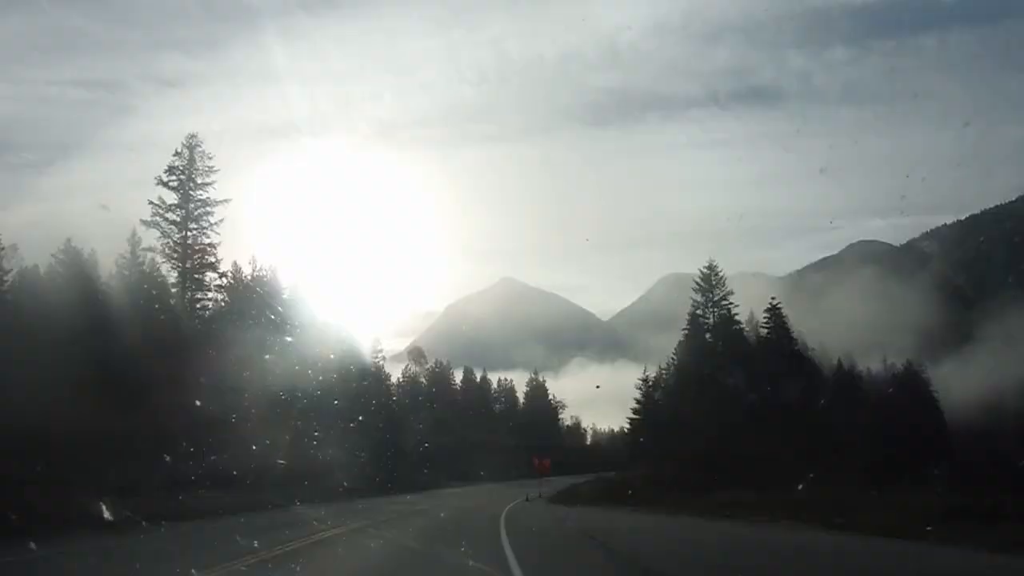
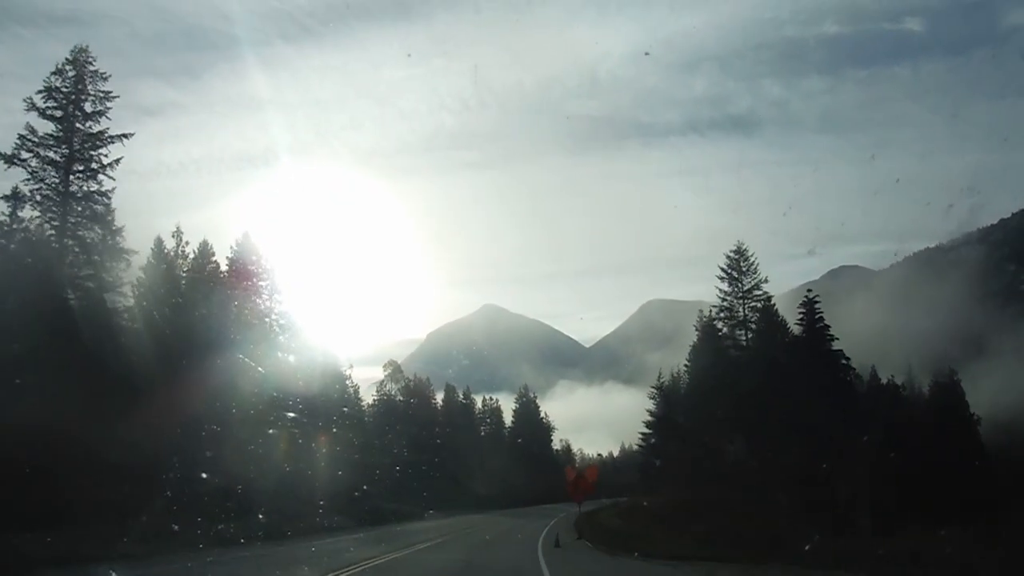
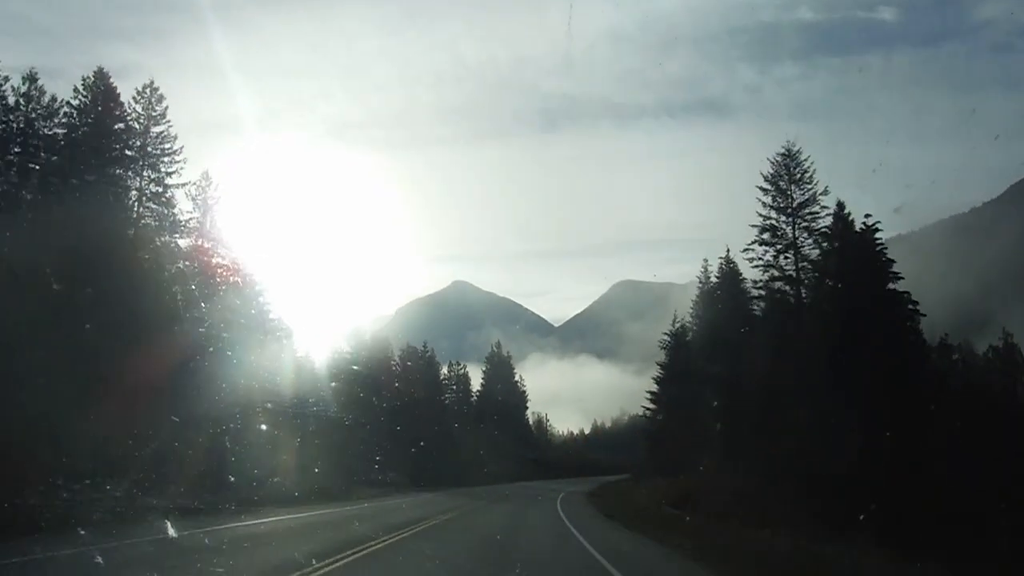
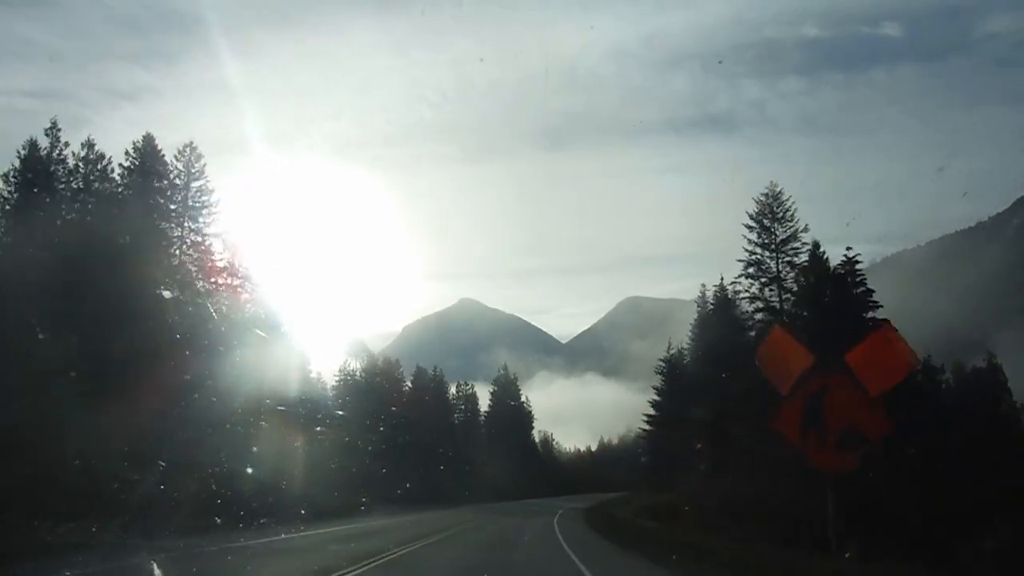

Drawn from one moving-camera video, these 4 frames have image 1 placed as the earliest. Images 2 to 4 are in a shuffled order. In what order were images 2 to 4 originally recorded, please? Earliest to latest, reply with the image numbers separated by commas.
2, 4, 3
